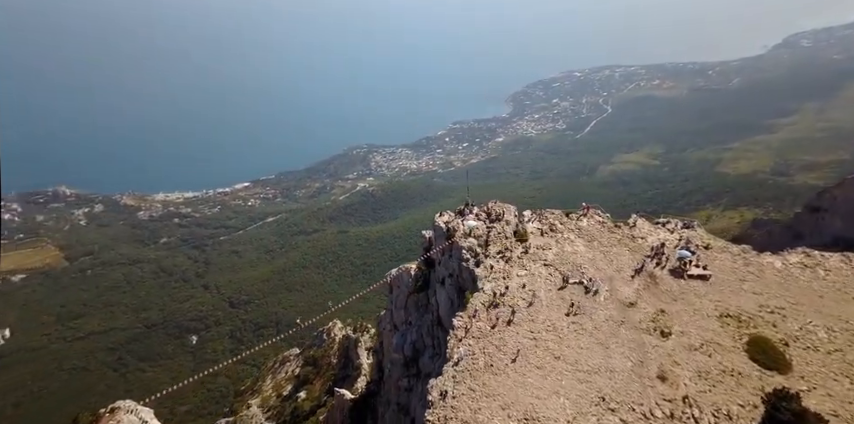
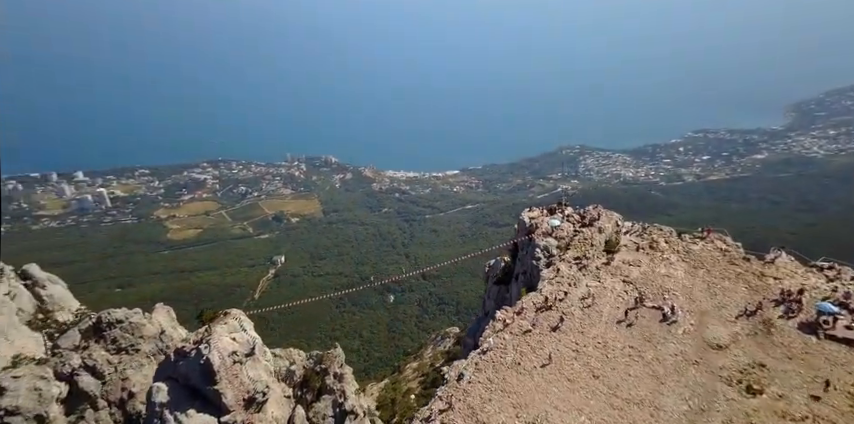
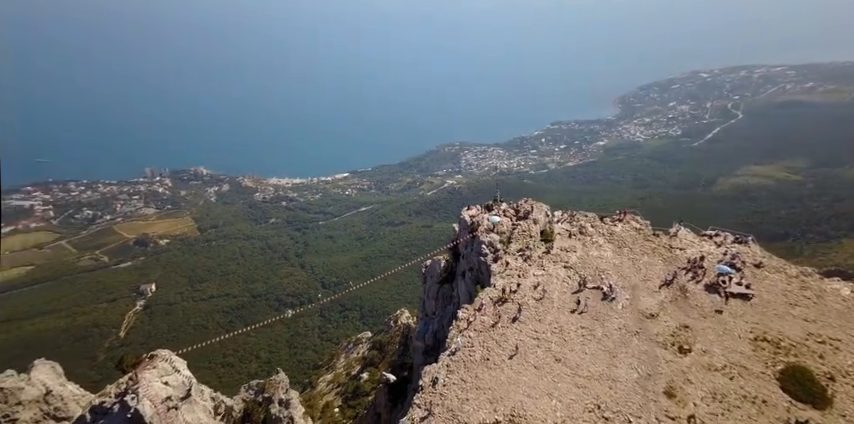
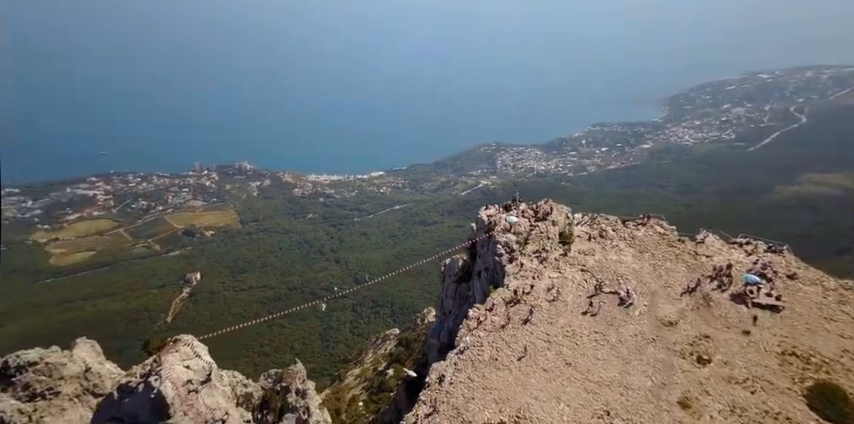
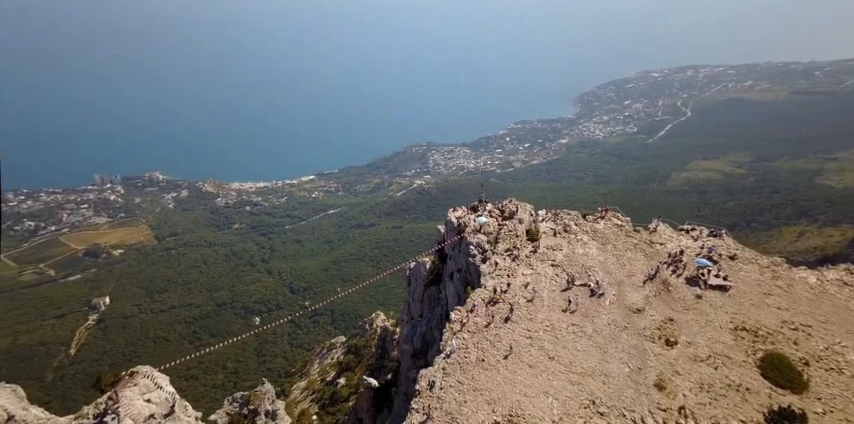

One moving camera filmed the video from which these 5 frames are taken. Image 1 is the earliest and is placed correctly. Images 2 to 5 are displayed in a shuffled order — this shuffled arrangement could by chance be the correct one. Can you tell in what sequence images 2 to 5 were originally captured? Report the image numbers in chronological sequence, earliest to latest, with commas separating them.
5, 3, 4, 2
